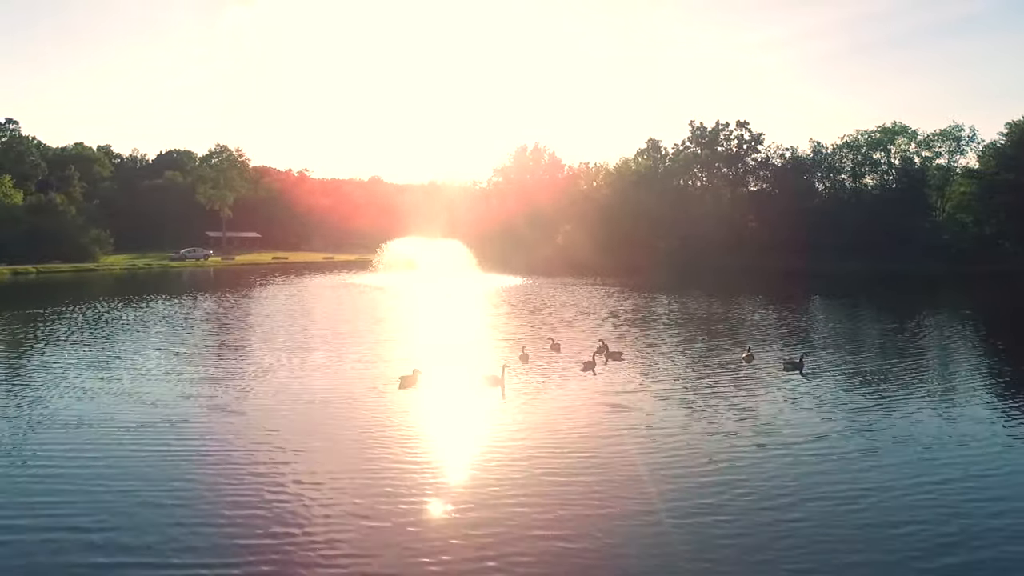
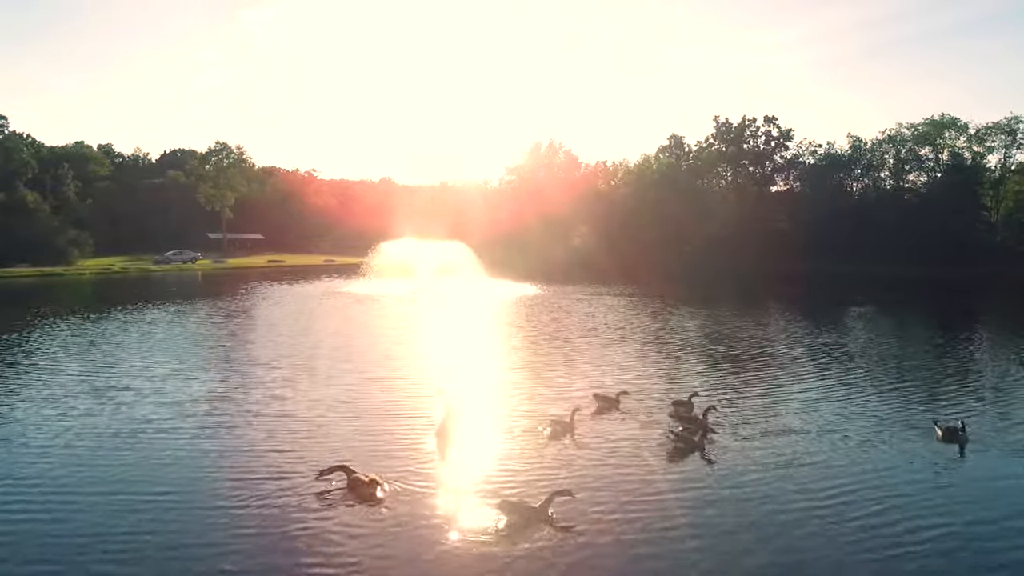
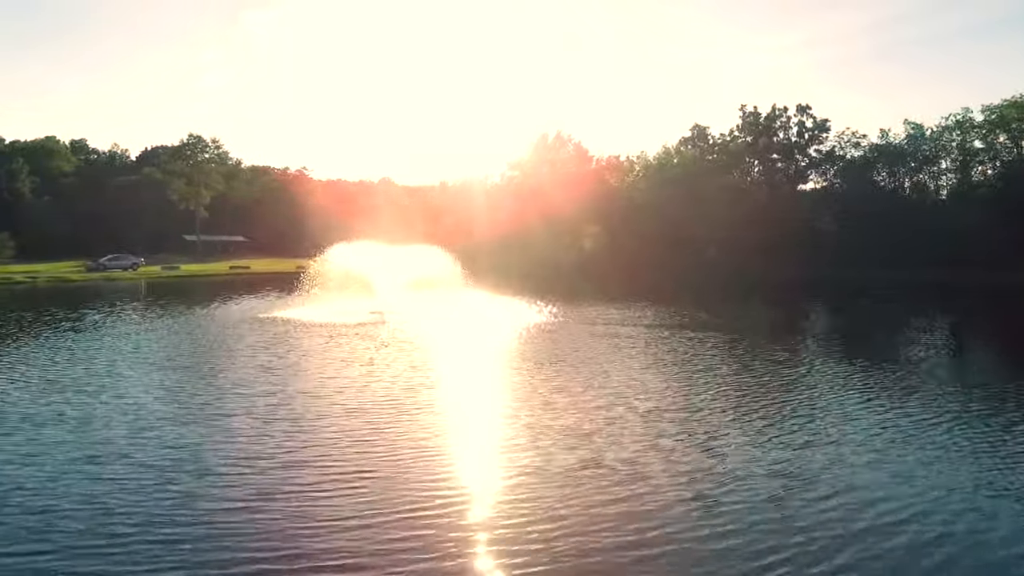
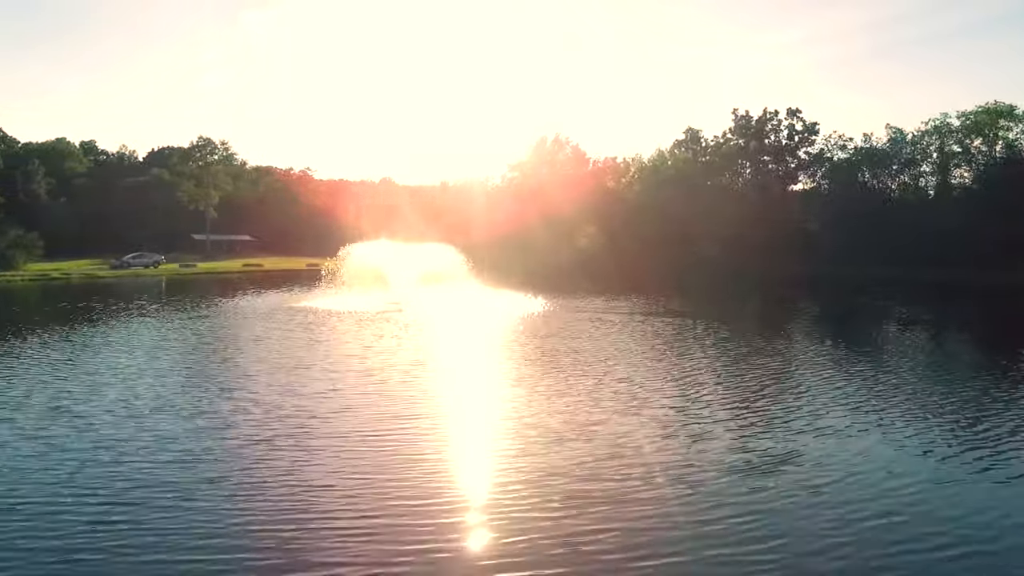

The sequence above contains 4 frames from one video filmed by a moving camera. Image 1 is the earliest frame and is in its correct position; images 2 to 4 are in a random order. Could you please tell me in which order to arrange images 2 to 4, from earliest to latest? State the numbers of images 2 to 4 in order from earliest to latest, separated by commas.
2, 4, 3
